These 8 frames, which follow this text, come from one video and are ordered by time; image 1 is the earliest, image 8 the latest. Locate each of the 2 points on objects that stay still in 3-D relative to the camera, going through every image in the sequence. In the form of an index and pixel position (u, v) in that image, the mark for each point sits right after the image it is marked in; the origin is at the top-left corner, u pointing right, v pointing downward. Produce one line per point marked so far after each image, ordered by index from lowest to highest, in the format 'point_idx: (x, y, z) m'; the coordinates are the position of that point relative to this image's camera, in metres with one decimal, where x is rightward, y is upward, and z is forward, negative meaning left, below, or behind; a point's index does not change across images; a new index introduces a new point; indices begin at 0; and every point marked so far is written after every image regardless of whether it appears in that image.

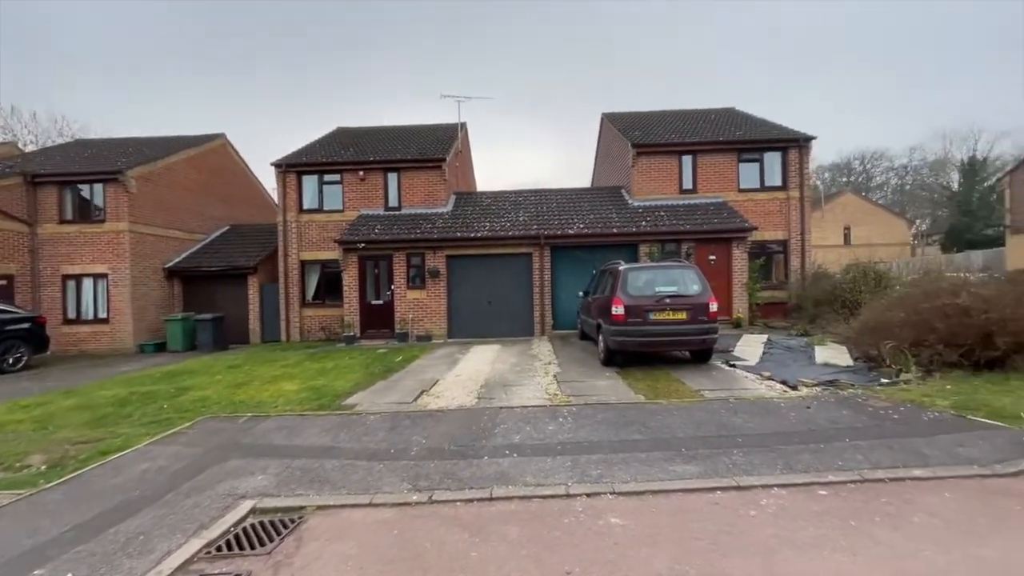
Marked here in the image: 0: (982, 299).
0: (+7.6, -0.2, +7.1) m
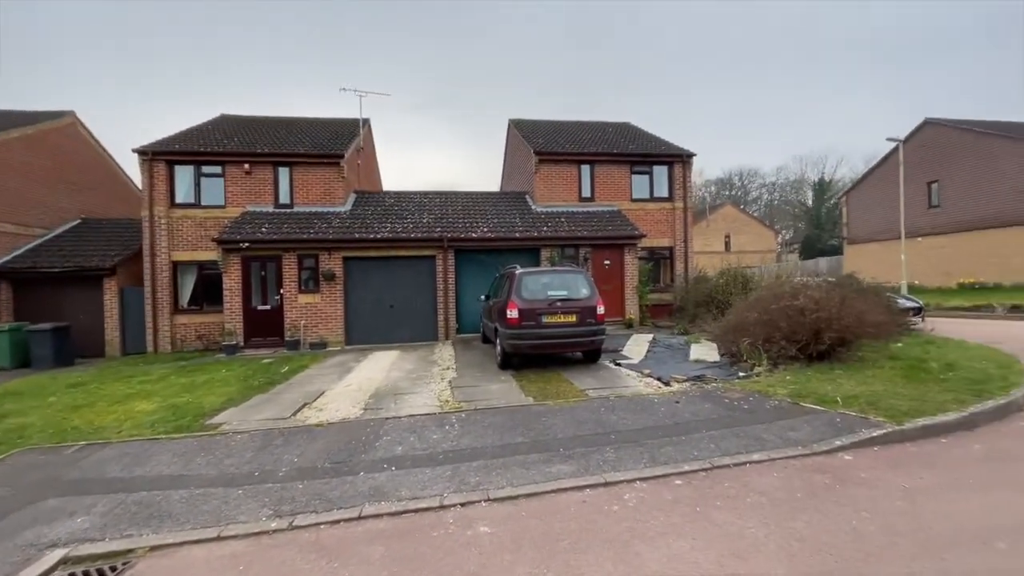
0: (+5.7, -0.2, +8.3) m
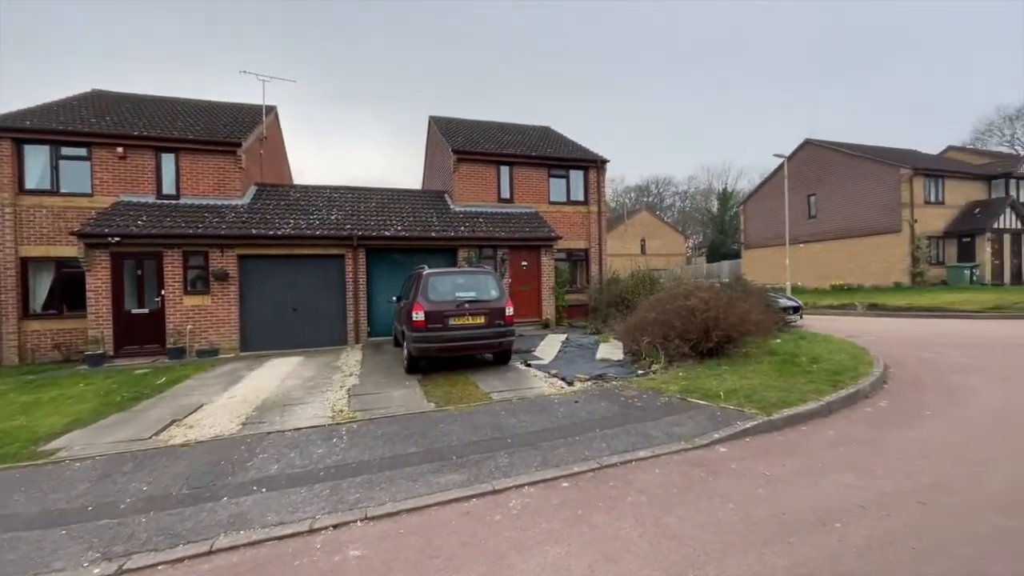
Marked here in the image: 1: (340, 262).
0: (+3.9, -0.3, +8.9) m
1: (-5.7, +0.9, +14.5) m
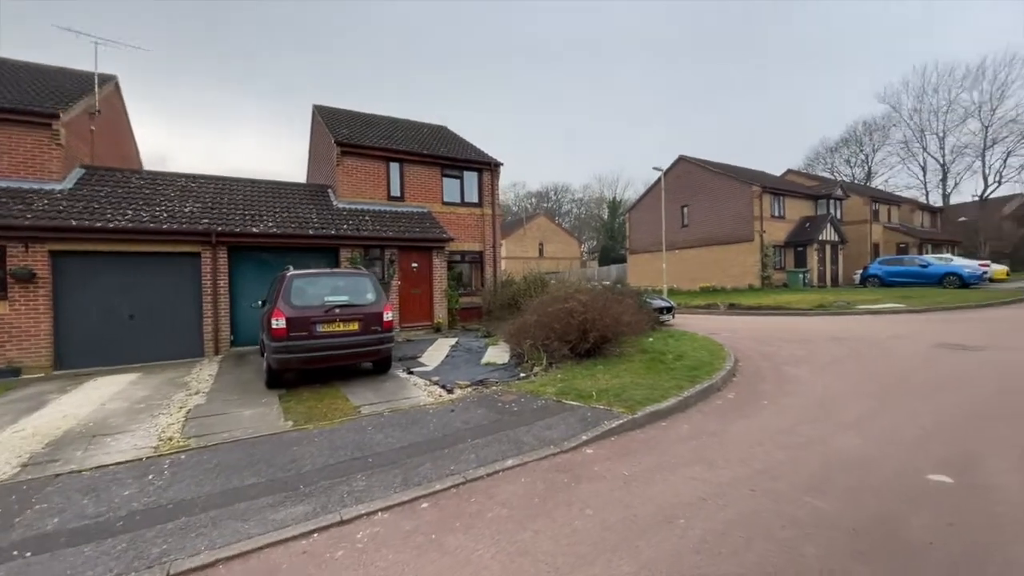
0: (+1.5, -0.3, +9.1) m
1: (-9.1, +0.8, +12.6) m
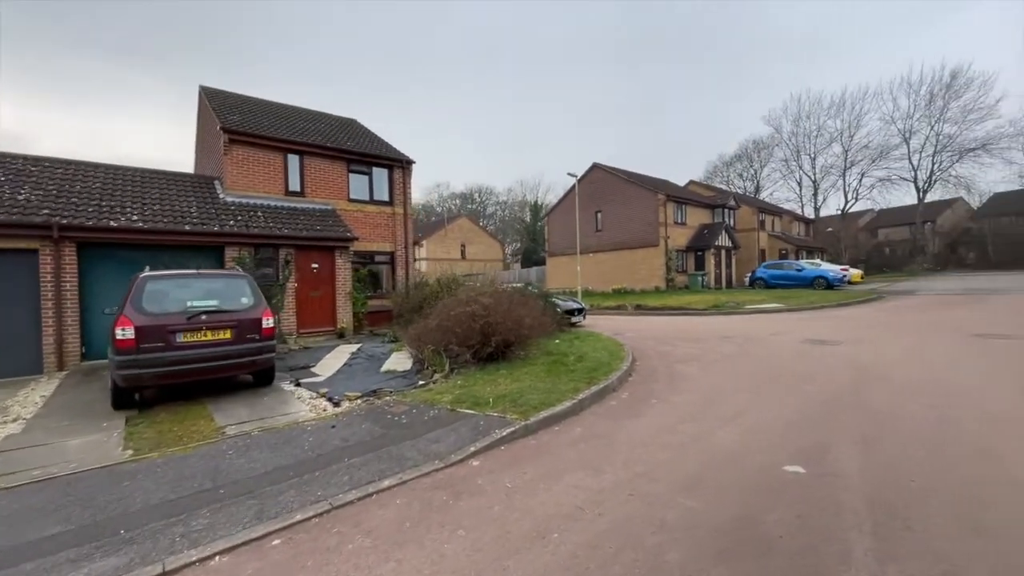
0: (-0.5, -0.4, +8.9) m
1: (-11.6, +0.7, +10.5) m
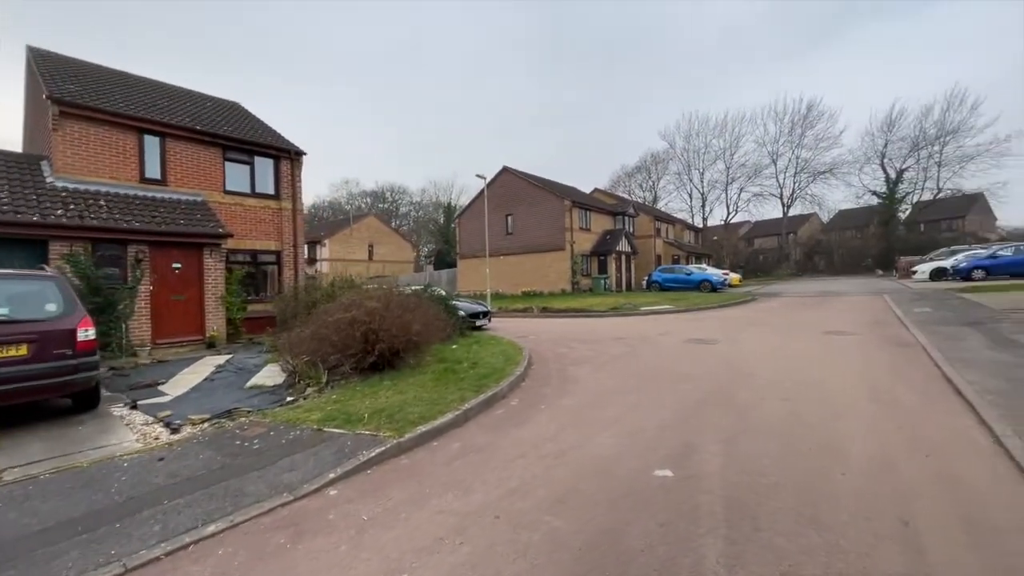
0: (-2.7, -0.4, +8.2) m
1: (-13.8, +0.6, +7.7) m
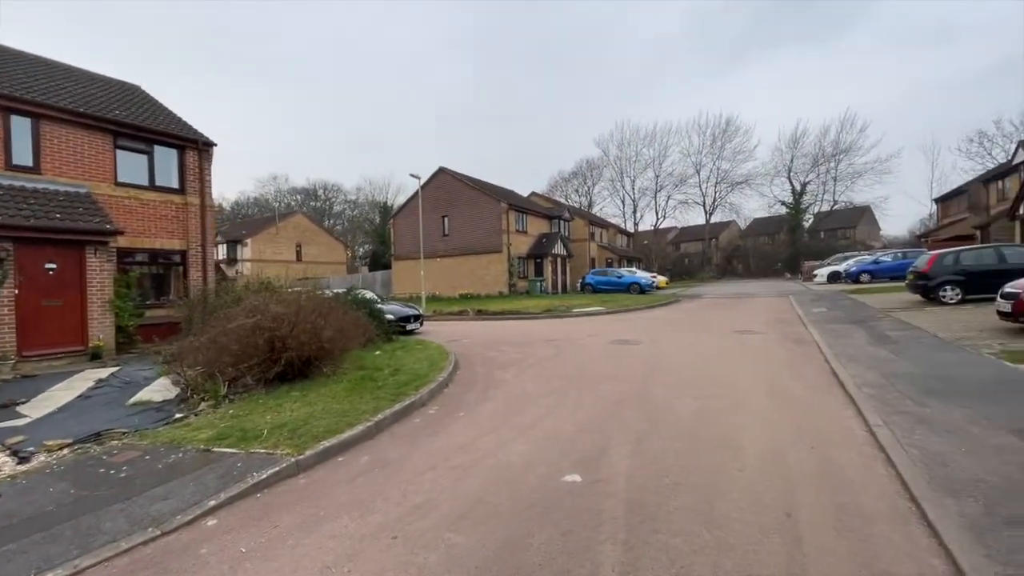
0: (-4.1, -0.5, +7.5) m
1: (-15.0, +0.5, +5.6) m
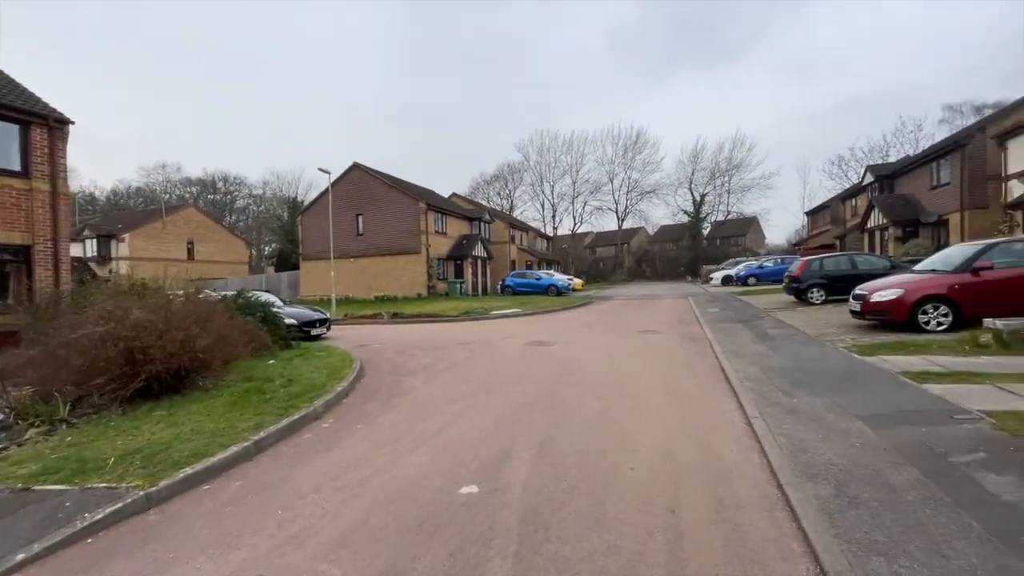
0: (-5.6, -0.5, +6.5) m
1: (-16.0, +0.5, +2.6) m
